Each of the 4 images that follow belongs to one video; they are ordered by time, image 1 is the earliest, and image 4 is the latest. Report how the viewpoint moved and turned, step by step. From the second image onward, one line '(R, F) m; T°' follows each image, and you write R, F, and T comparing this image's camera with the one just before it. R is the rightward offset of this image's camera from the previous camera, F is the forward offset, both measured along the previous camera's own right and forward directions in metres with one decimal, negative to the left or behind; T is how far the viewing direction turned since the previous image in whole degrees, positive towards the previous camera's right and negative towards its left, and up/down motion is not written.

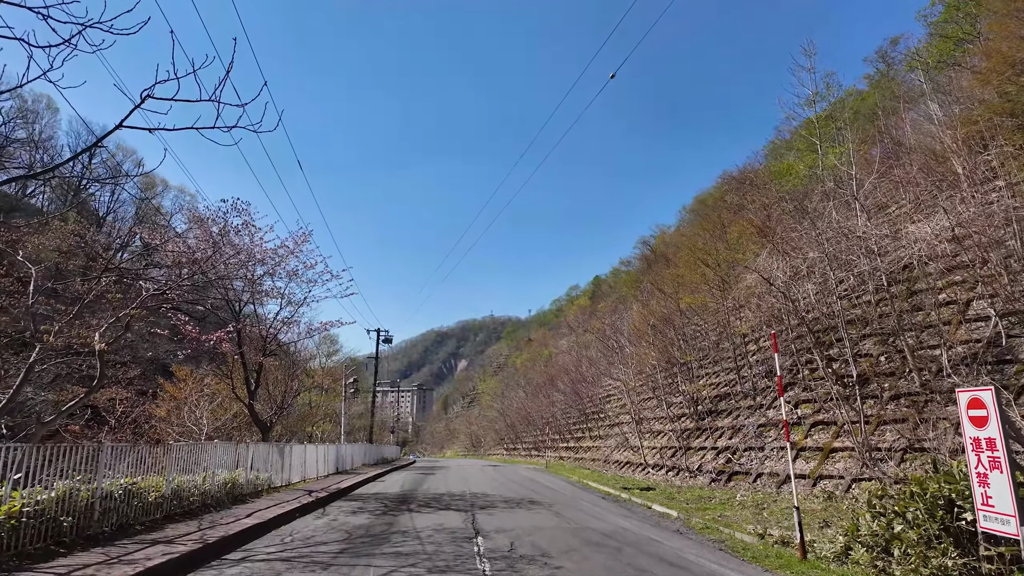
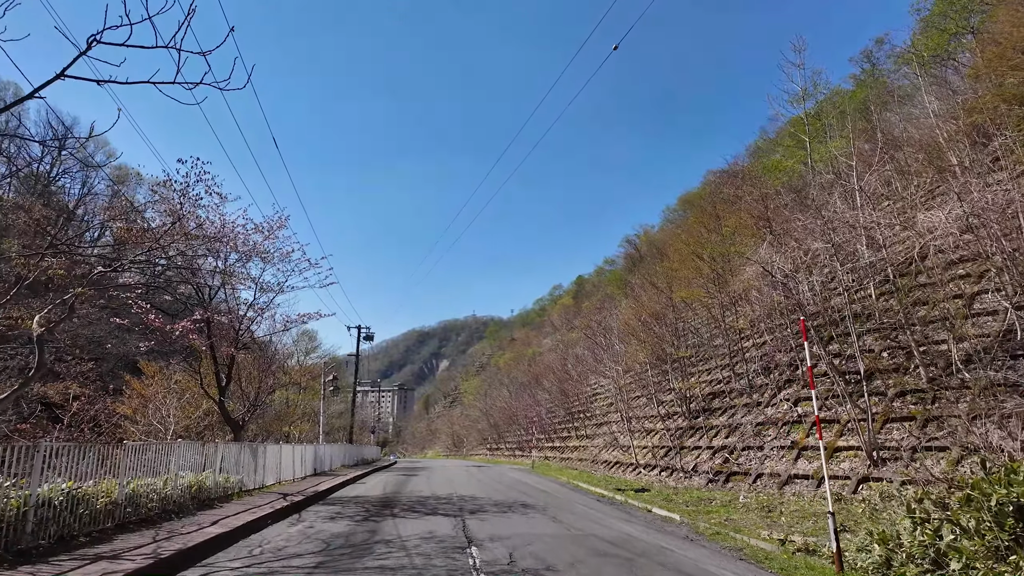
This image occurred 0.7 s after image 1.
(-0.2, +0.7) m; +2°
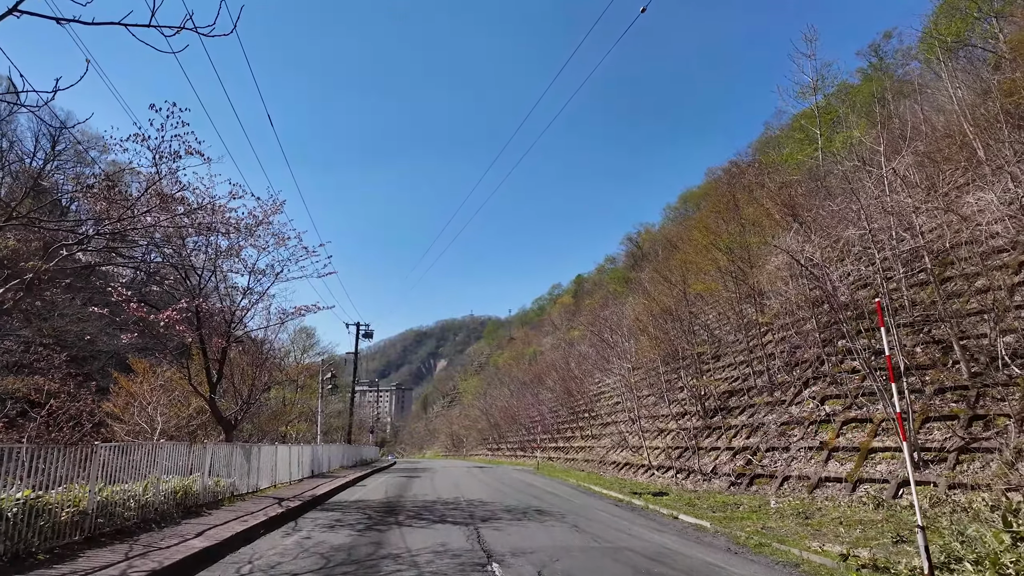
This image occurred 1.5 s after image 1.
(-0.3, +0.8) m; 0°
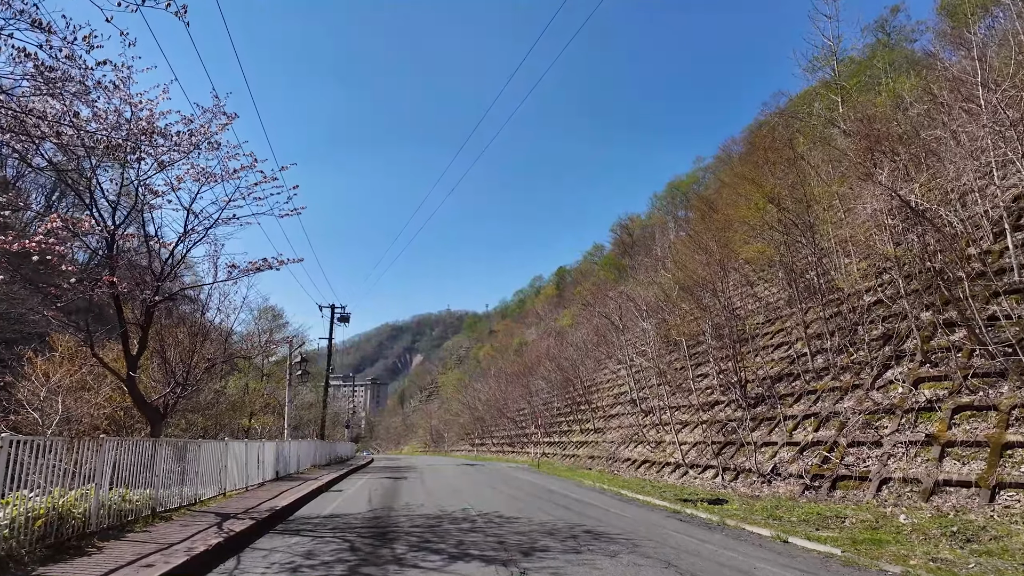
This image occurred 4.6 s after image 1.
(-0.9, +2.9) m; +3°
